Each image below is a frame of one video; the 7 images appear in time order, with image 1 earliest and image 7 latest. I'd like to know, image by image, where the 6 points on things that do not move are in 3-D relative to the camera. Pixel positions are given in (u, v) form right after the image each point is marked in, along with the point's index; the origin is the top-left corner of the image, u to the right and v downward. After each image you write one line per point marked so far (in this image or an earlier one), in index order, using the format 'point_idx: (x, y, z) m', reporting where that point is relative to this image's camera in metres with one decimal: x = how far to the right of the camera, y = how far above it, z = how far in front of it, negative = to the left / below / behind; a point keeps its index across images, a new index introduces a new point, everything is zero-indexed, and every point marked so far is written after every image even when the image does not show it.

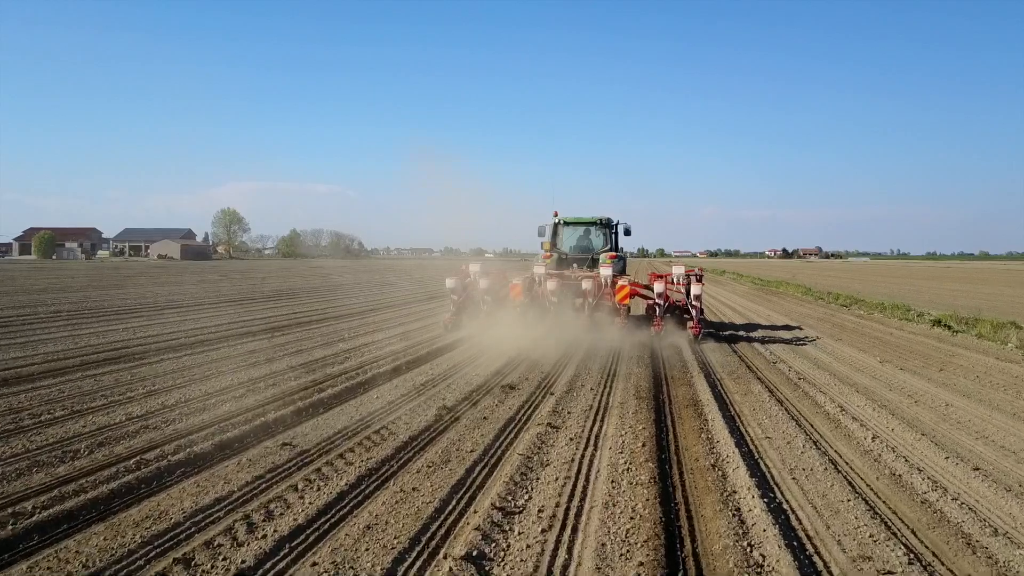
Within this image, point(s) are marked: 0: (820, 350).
0: (+5.4, -1.2, +11.1) m
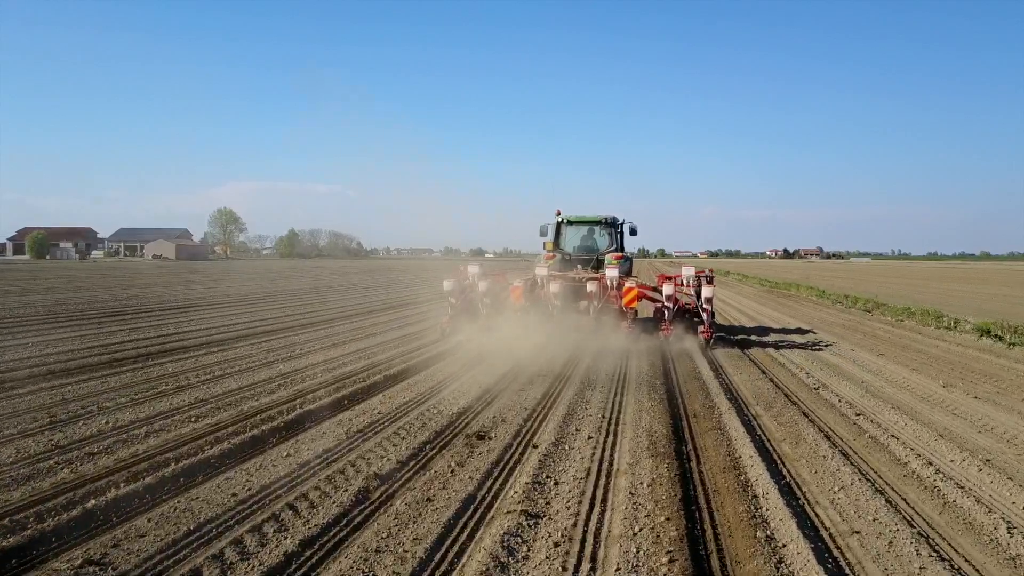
0: (+5.5, -1.2, +10.4) m
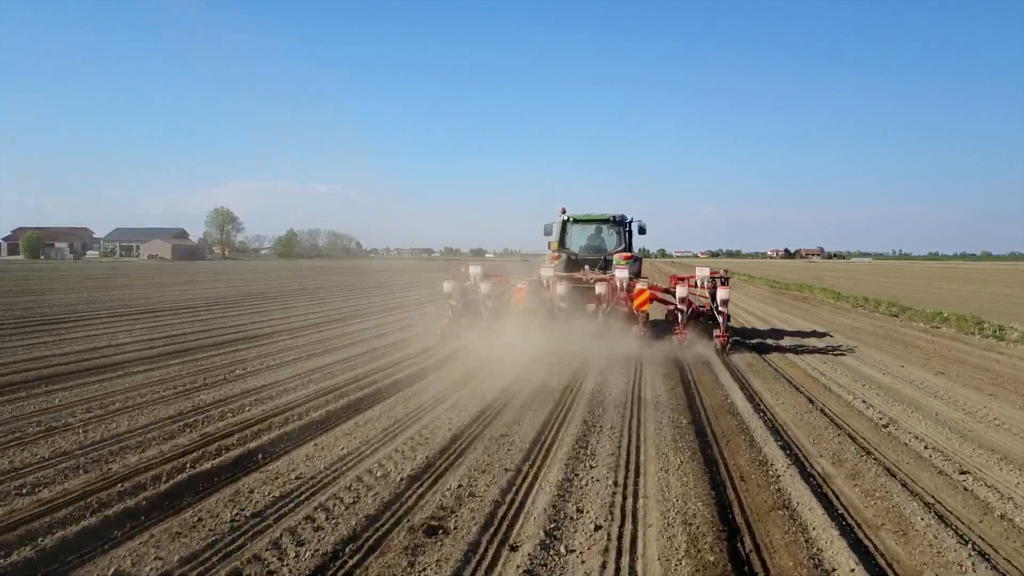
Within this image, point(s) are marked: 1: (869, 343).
0: (+5.5, -1.2, +9.8) m
1: (+6.7, -1.0, +12.1) m
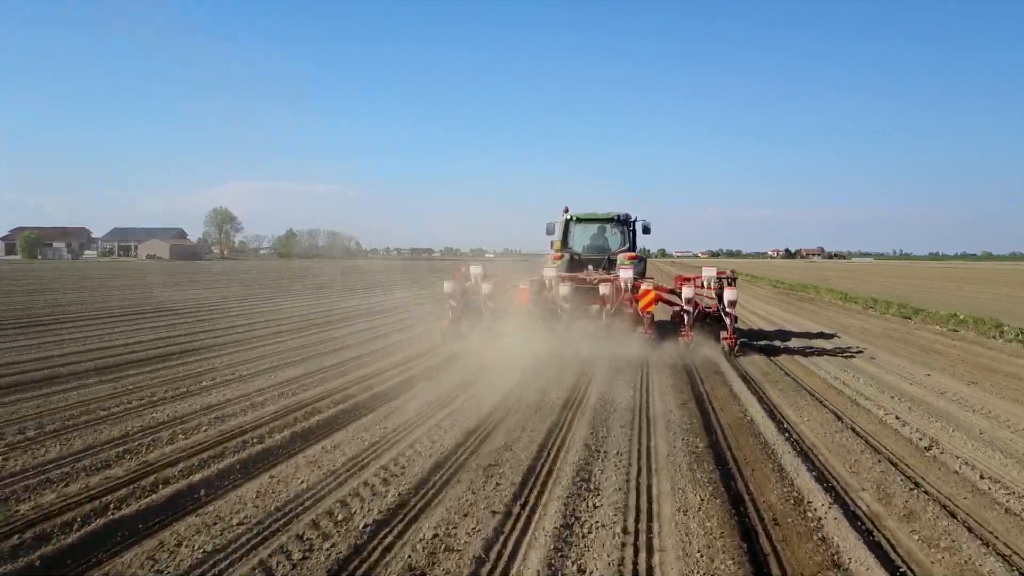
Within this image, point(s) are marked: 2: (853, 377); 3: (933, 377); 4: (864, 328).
0: (+5.6, -1.2, +9.5) m
1: (+6.8, -1.0, +11.8) m
2: (+5.0, -1.3, +9.6) m
3: (+6.0, -1.3, +9.3) m
4: (+7.7, -0.8, +14.1) m
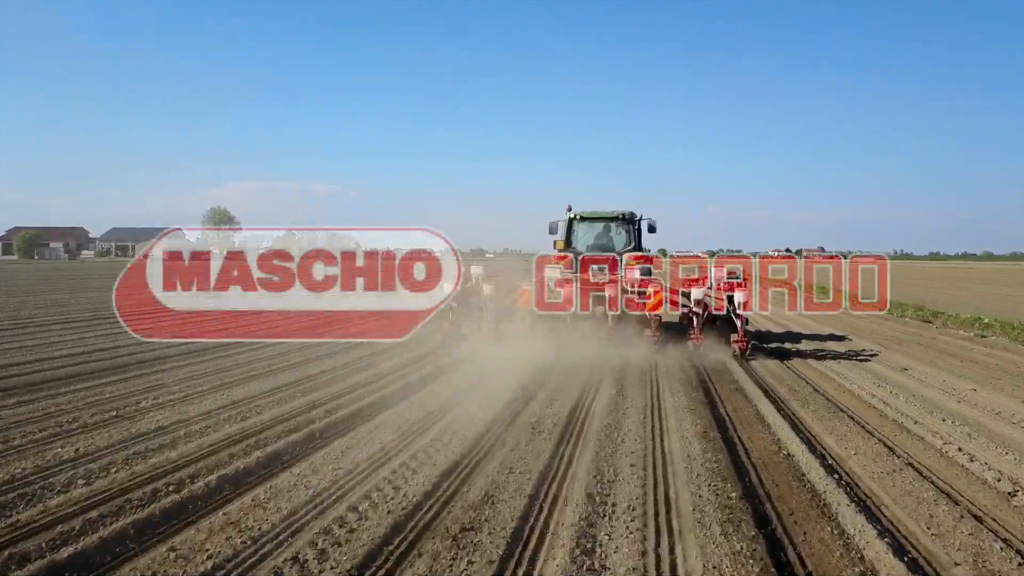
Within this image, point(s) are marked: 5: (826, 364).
0: (+5.6, -1.3, +9.1) m
1: (+6.8, -1.1, +11.4) m
2: (+5.1, -1.3, +9.2) m
3: (+6.1, -1.3, +8.9) m
4: (+7.7, -0.9, +13.7) m
5: (+4.9, -1.2, +10.1) m
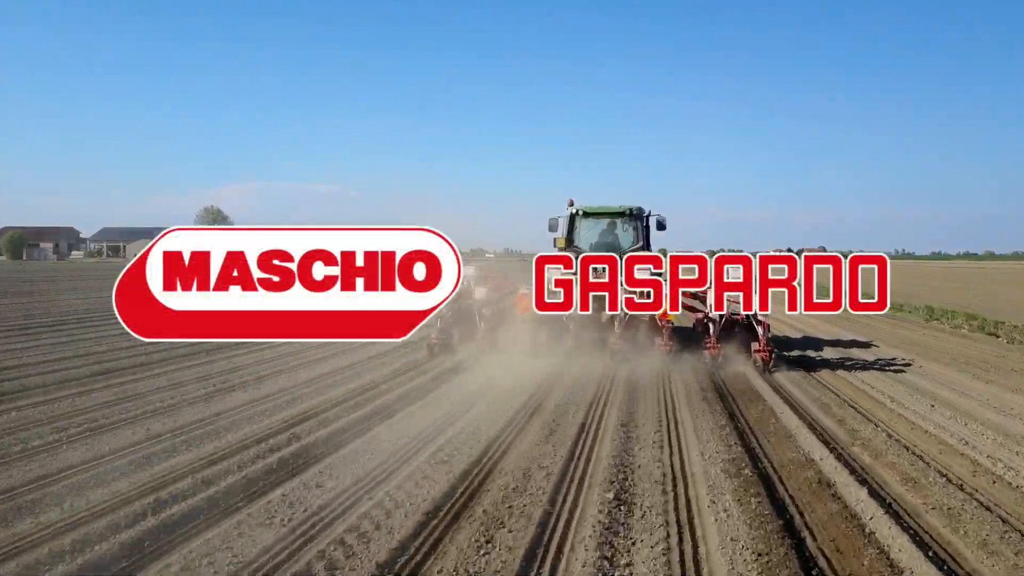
0: (+5.5, -1.3, +8.1) m
1: (+6.7, -1.1, +10.4) m
2: (+5.0, -1.3, +8.2) m
3: (+6.0, -1.3, +7.8) m
4: (+7.7, -0.9, +12.7) m
5: (+4.9, -1.2, +9.0) m
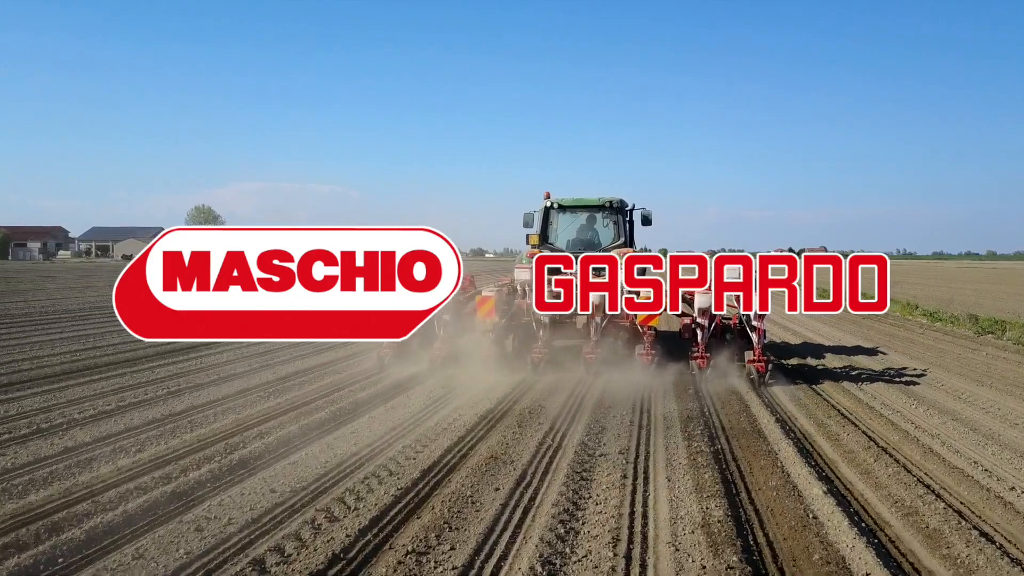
0: (+5.1, -1.3, +7.1) m
1: (+6.3, -1.1, +9.4) m
2: (+4.5, -1.3, +7.2) m
3: (+5.6, -1.3, +6.8) m
4: (+7.2, -0.9, +11.7) m
5: (+4.4, -1.2, +8.0) m
